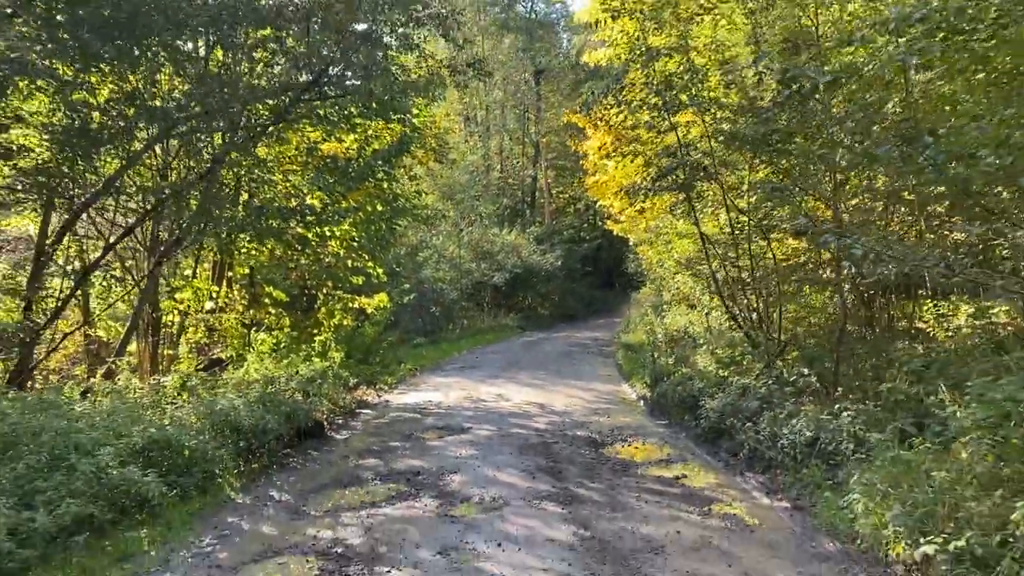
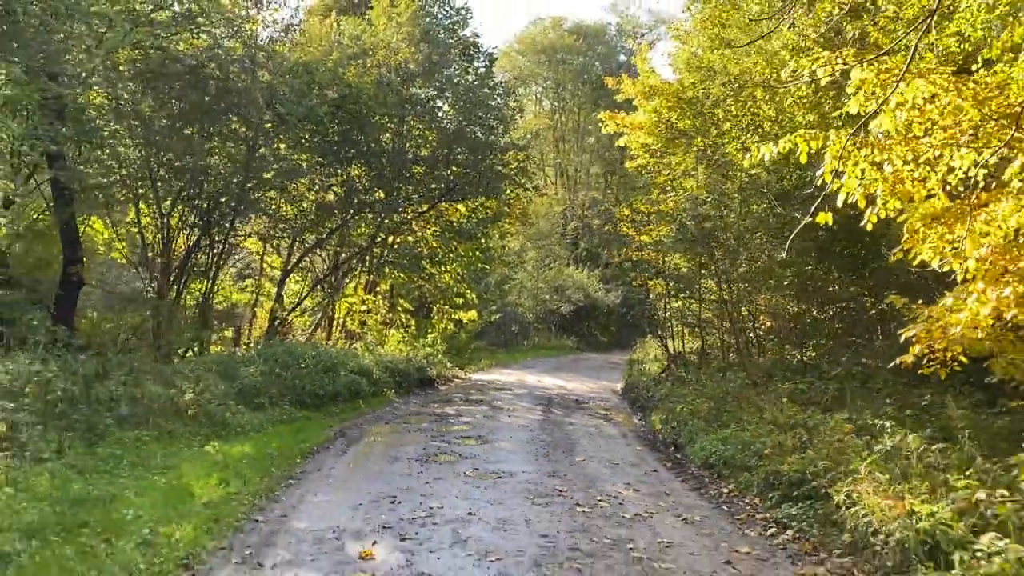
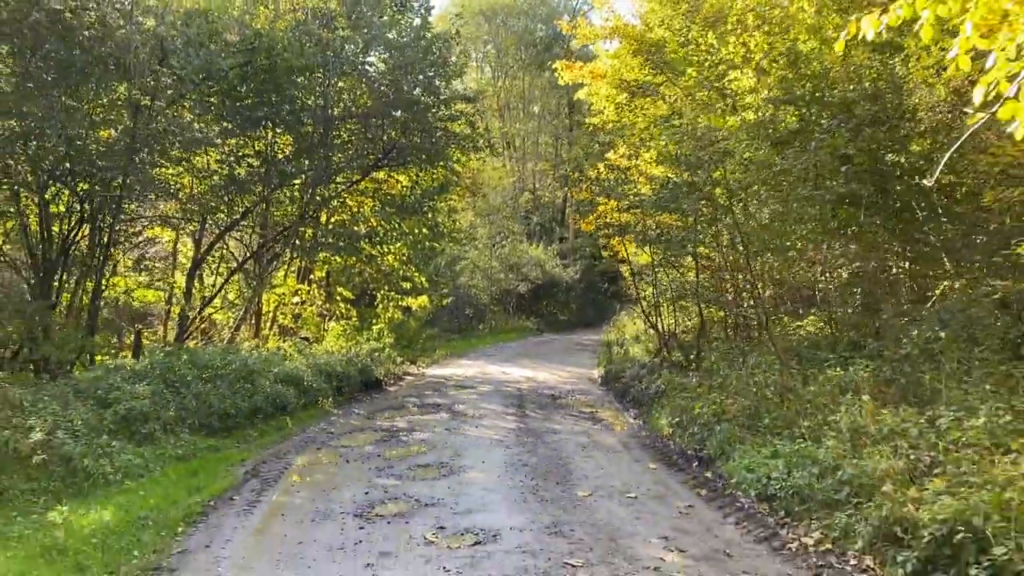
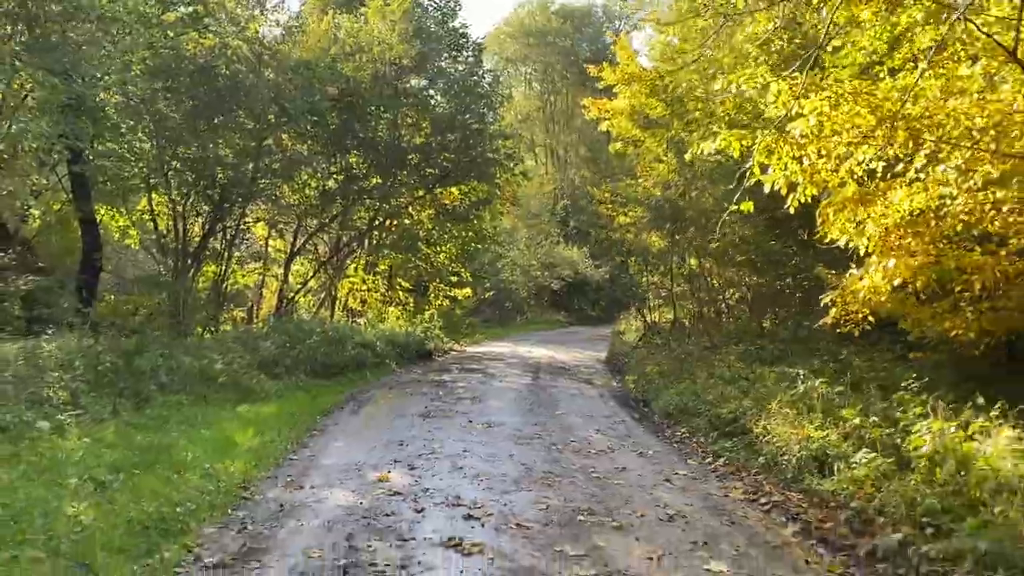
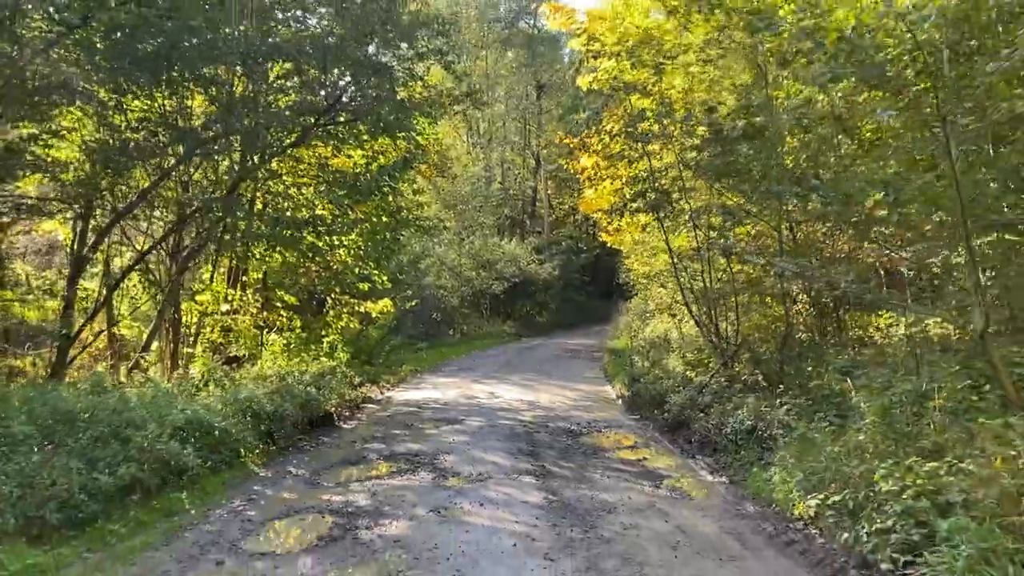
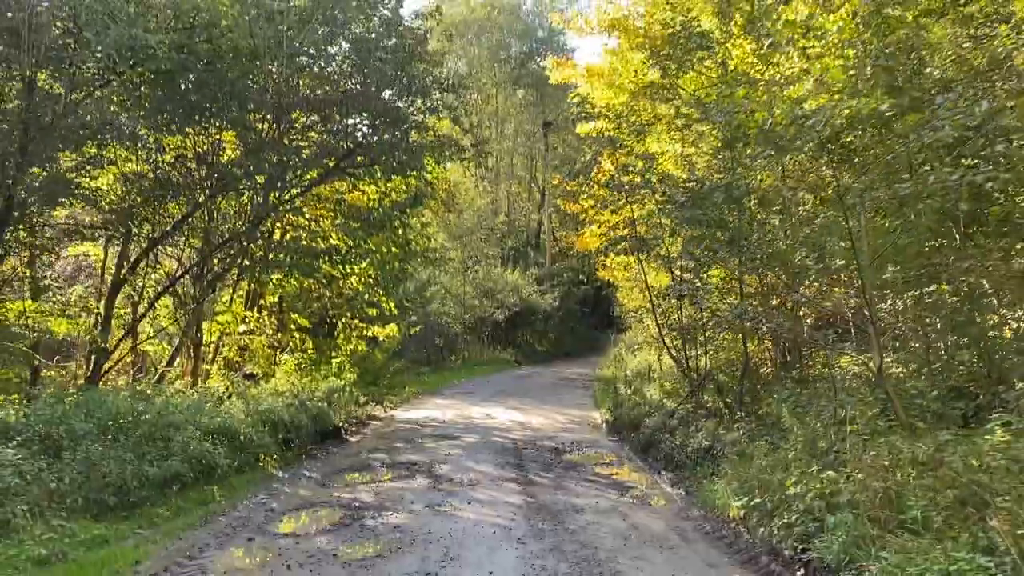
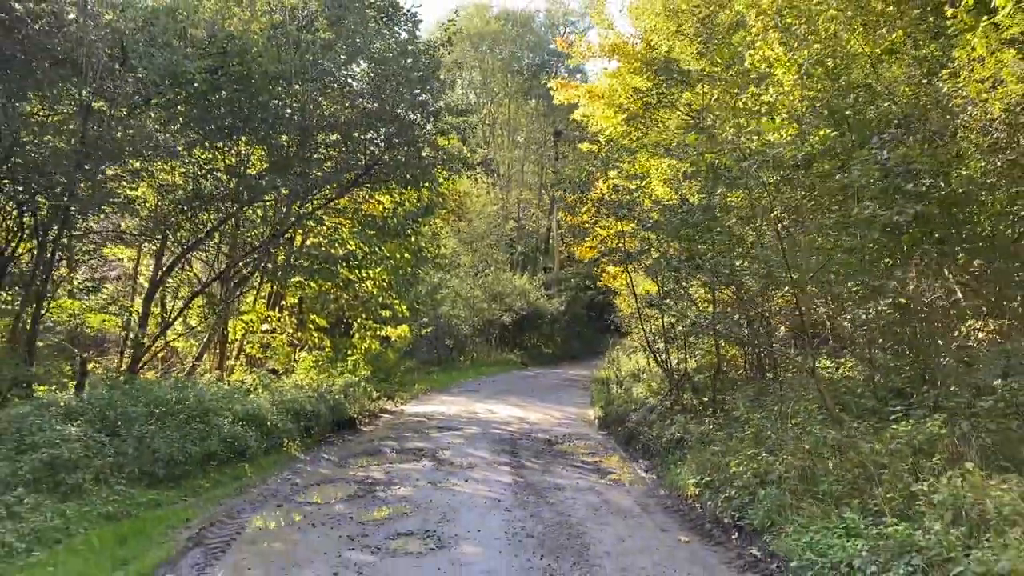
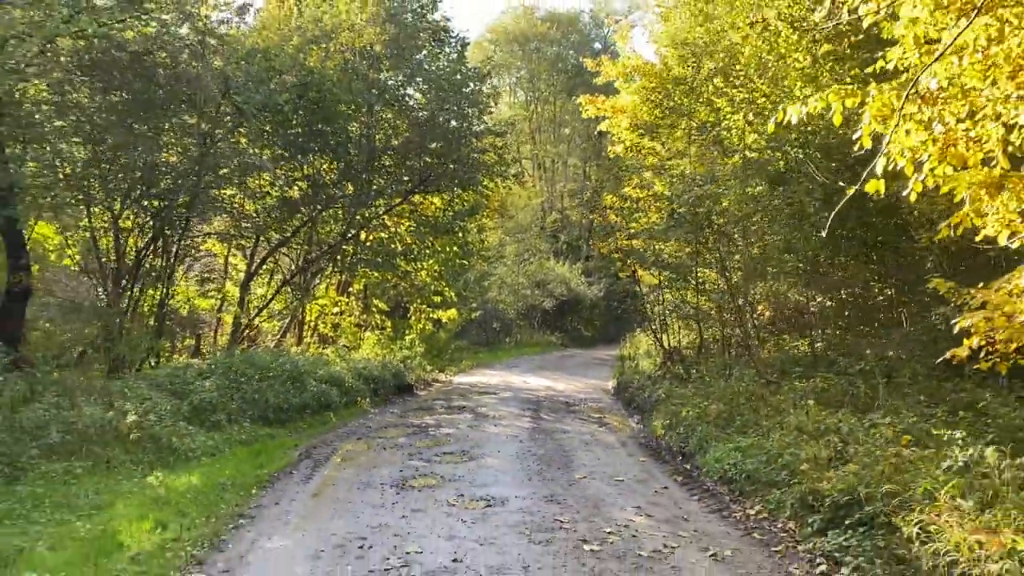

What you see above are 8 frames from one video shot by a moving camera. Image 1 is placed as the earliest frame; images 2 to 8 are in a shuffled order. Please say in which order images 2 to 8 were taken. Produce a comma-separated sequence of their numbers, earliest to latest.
5, 6, 7, 3, 8, 2, 4
